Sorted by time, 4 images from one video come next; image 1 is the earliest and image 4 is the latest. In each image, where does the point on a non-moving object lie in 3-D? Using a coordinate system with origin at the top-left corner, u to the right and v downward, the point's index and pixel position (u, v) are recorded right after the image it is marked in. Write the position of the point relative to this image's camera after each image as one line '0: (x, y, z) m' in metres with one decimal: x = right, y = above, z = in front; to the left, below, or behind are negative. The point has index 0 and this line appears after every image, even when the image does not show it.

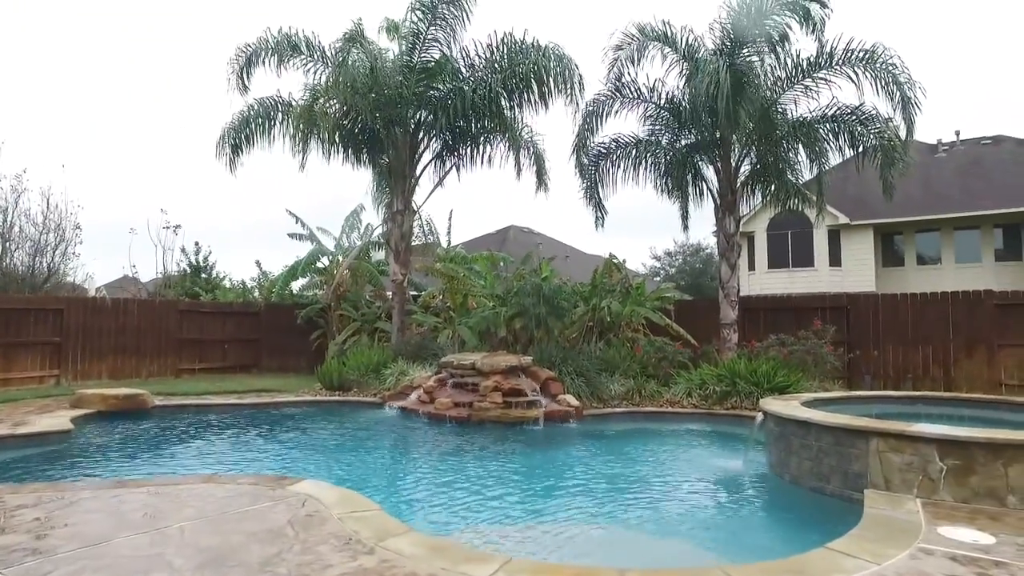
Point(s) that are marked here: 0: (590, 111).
0: (+1.8, +4.0, +13.8) m
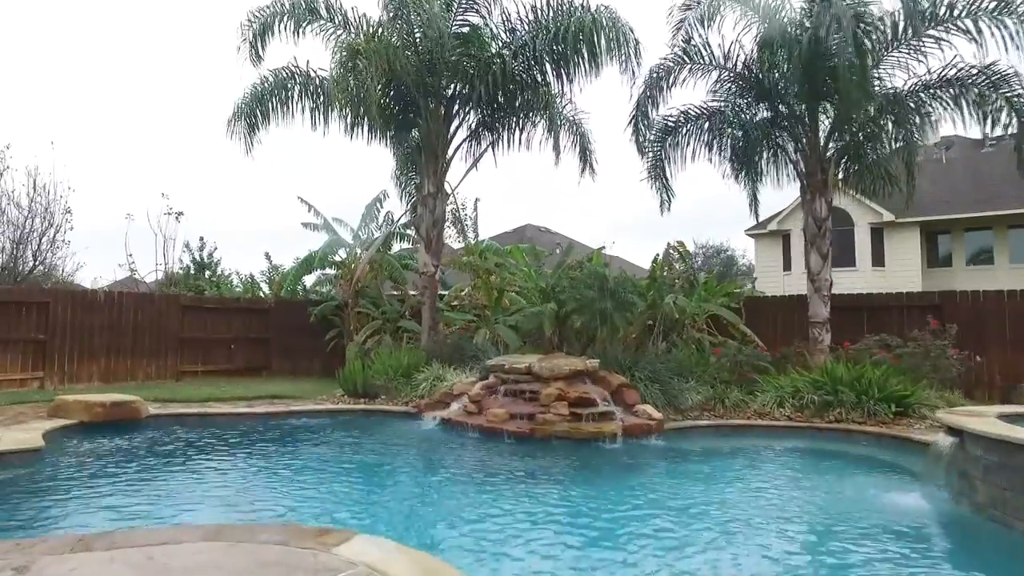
0: (+2.8, +4.1, +12.1) m
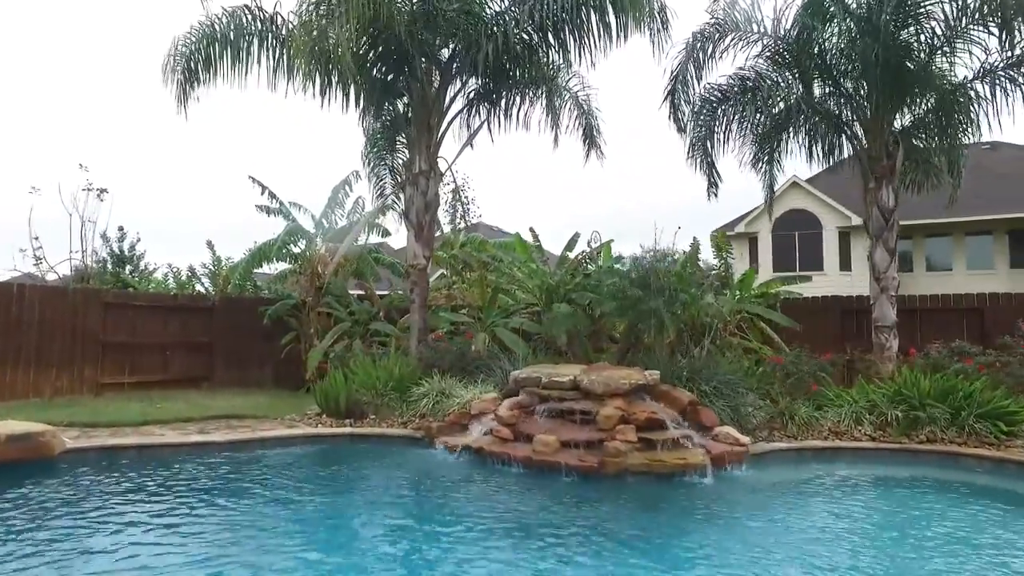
0: (+3.0, +4.2, +10.6) m
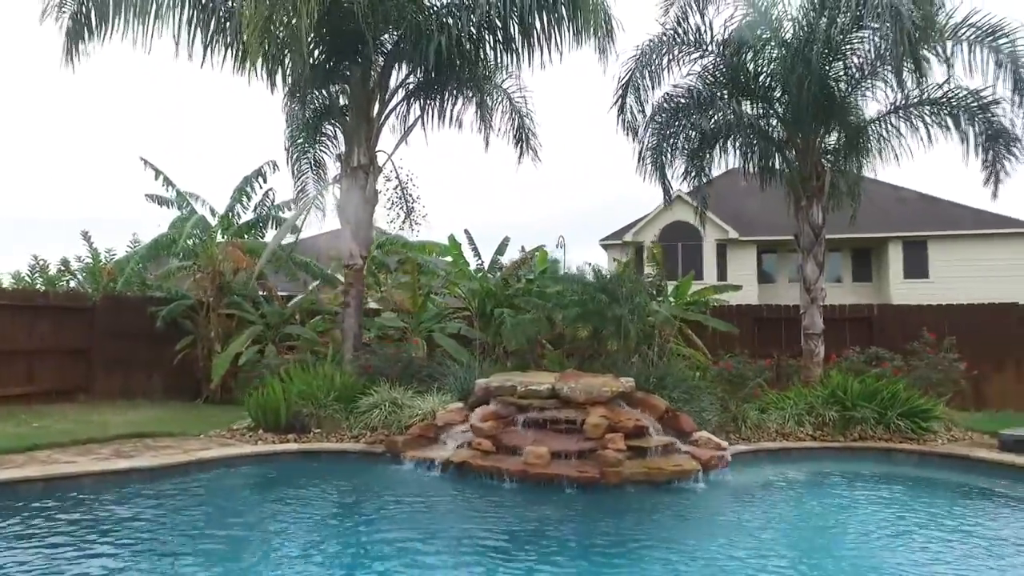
0: (+2.1, +4.1, +10.8) m
